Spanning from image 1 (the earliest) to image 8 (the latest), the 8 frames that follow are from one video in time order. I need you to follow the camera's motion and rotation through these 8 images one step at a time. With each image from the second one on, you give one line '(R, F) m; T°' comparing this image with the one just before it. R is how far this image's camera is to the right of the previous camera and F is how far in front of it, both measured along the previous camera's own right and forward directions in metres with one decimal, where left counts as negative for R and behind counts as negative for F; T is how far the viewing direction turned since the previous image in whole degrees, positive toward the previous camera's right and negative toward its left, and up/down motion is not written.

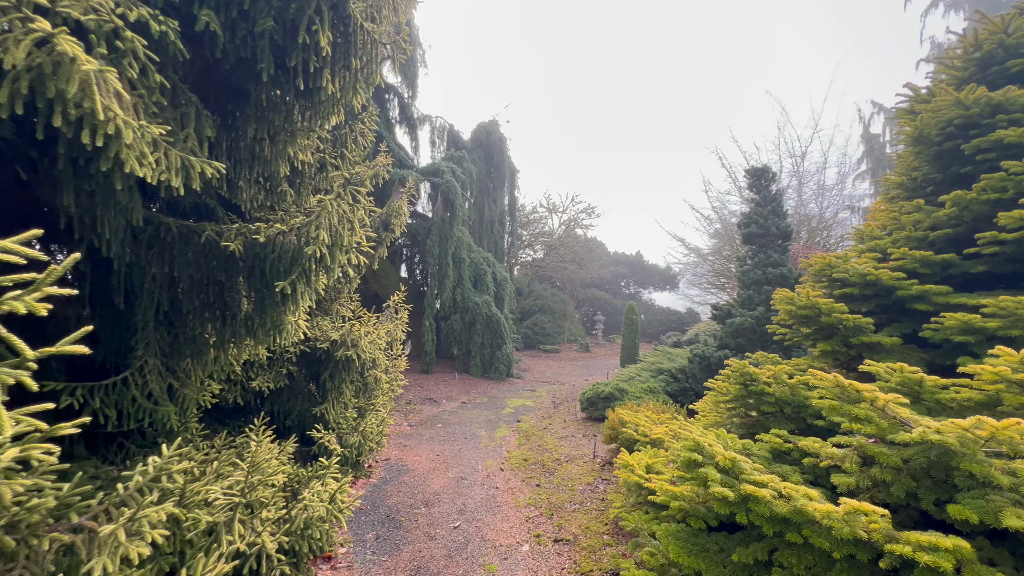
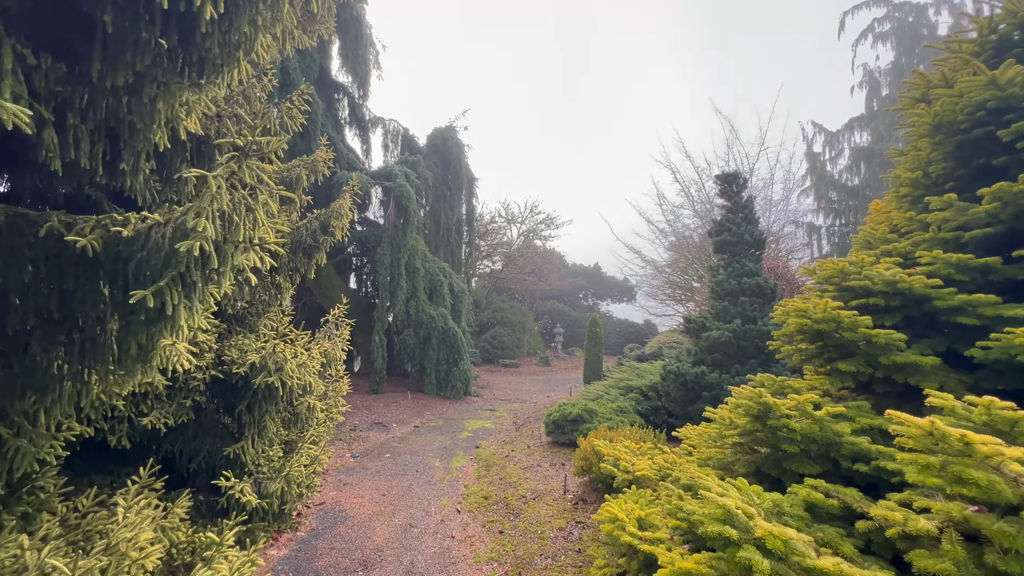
(0.0, +0.8) m; +5°
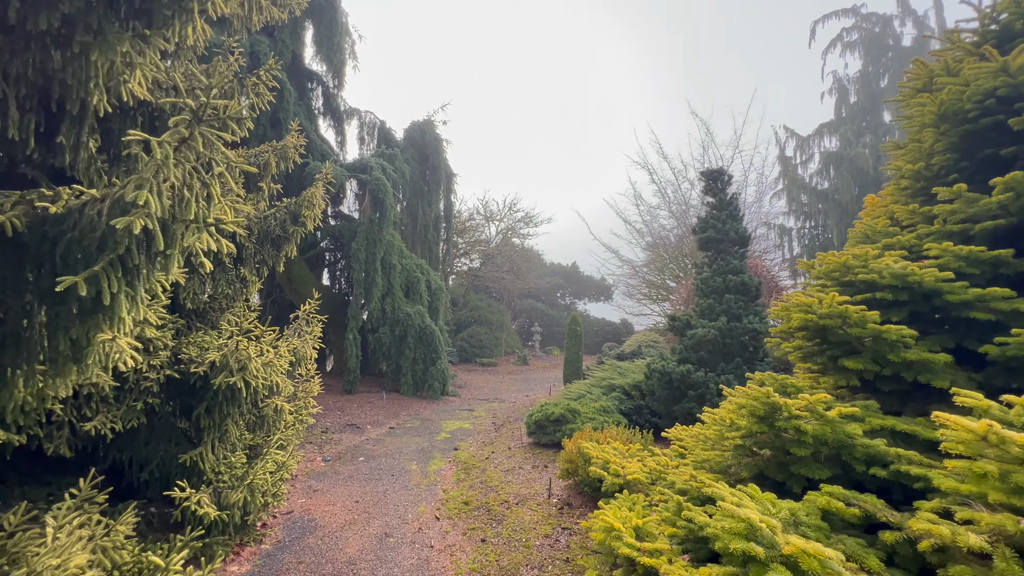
(-0.1, +0.3) m; +3°
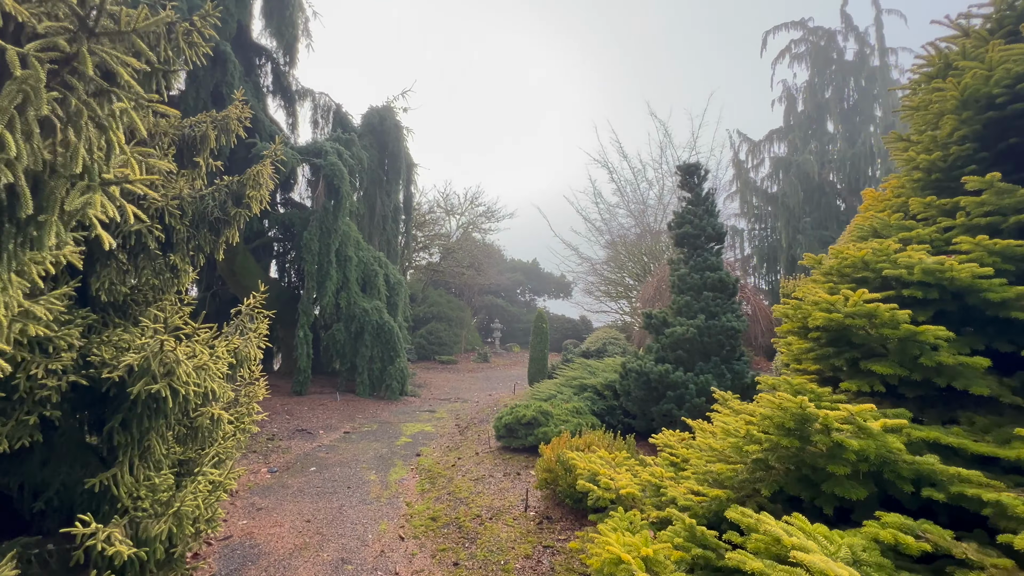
(-0.2, +0.5) m; +5°
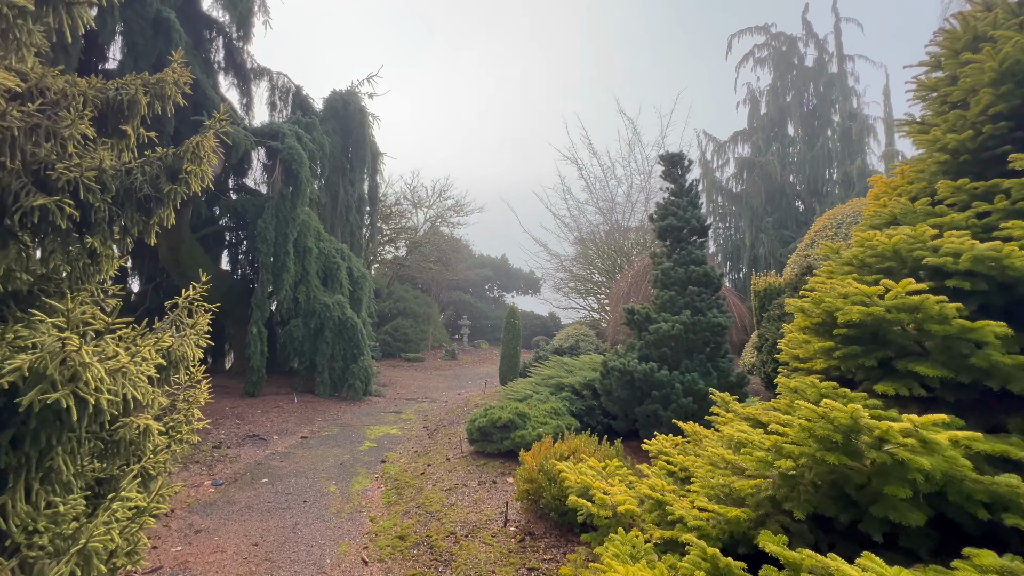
(-0.1, +0.5) m; +4°
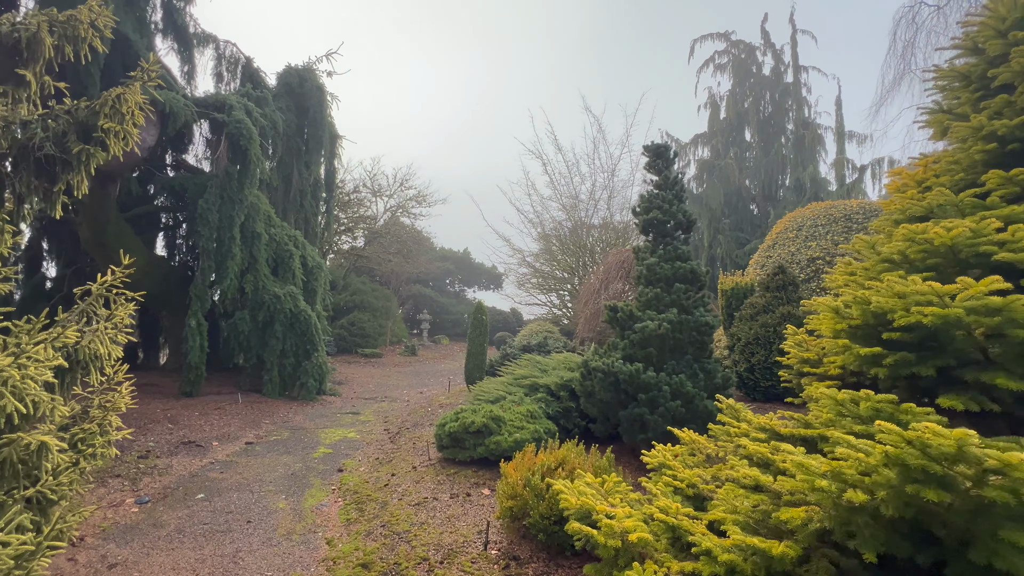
(-0.2, +0.5) m; +5°
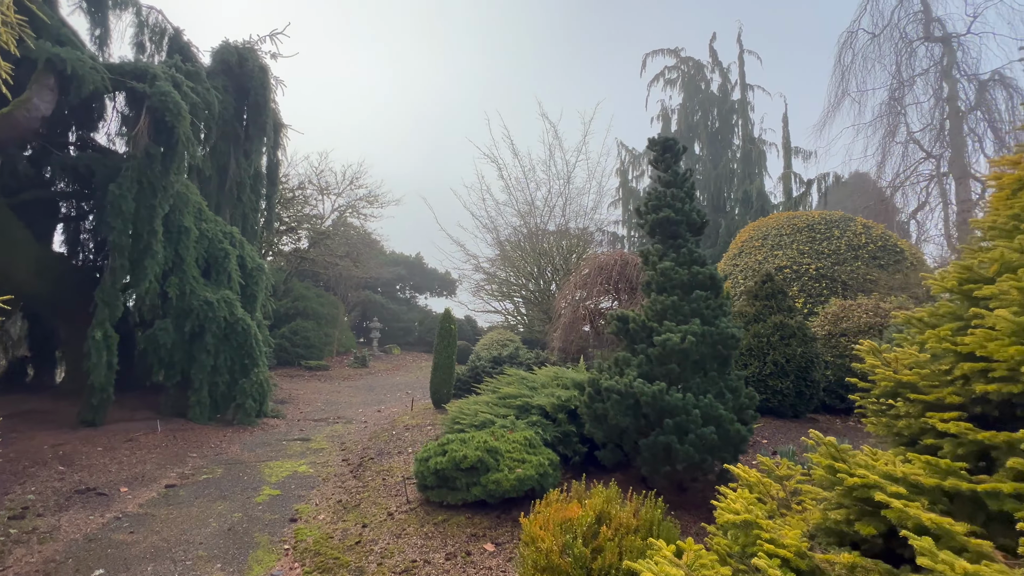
(-0.6, +0.9) m; +7°
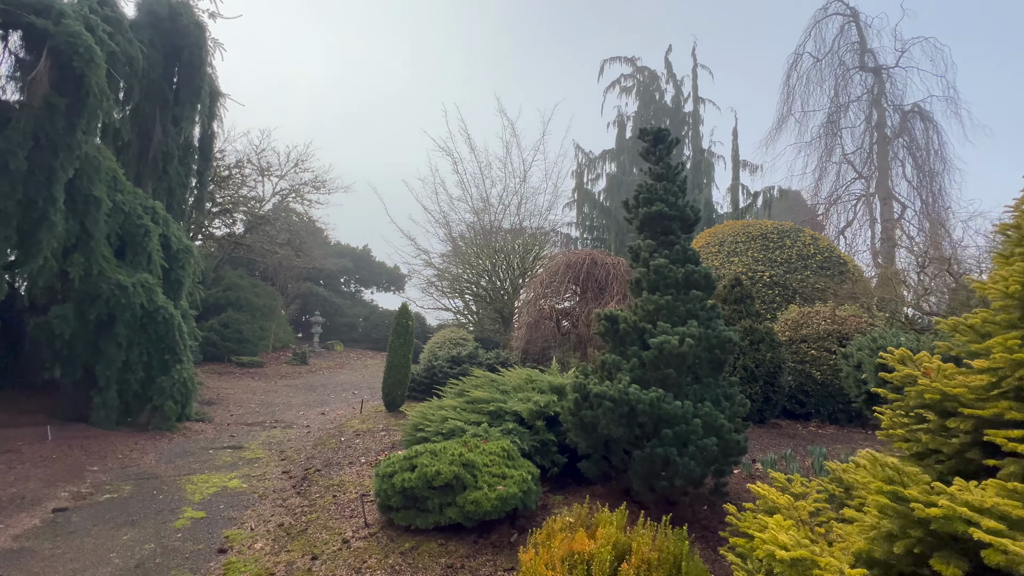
(-0.4, +0.6) m; +7°
